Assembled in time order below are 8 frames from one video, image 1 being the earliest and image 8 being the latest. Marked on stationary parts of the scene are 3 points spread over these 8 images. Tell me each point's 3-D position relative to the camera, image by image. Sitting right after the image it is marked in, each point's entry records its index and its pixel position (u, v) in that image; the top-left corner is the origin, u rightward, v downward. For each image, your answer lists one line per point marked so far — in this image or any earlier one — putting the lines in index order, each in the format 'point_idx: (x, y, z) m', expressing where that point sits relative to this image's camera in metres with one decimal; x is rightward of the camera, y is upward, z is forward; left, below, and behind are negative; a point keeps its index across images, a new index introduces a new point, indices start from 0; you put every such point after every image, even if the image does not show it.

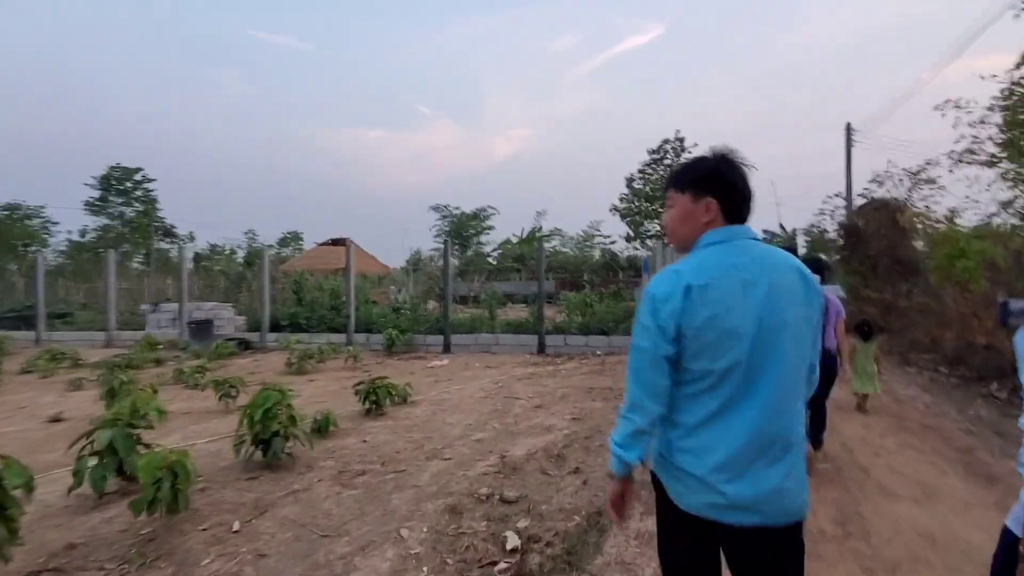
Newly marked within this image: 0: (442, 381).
0: (-1.2, -1.6, +9.3) m
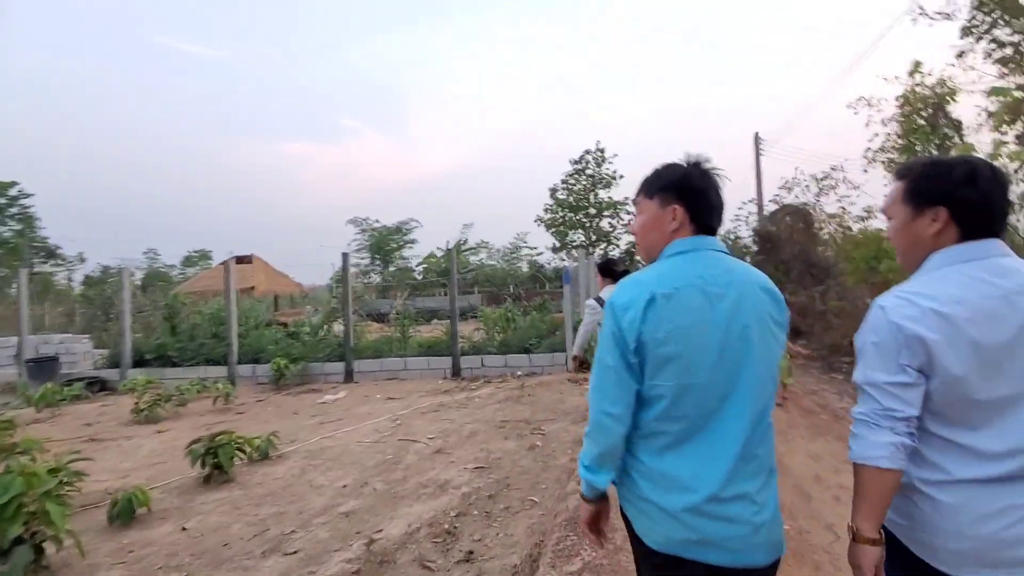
0: (-2.7, -2.0, +7.8) m
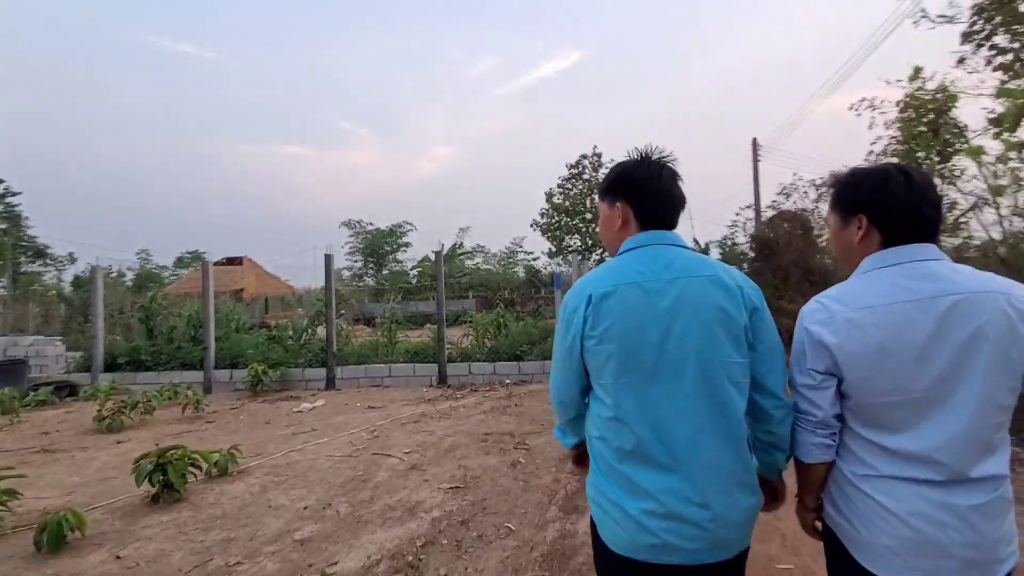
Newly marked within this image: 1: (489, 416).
0: (-2.9, -2.0, +7.3) m
1: (-0.3, -1.9, +7.6) m
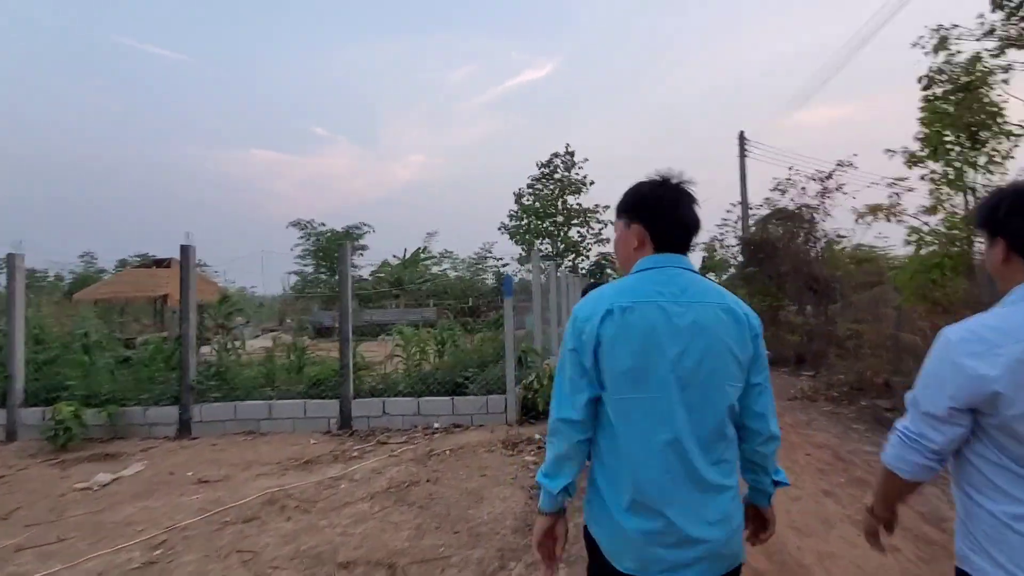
0: (-3.8, -2.0, +4.2) m
1: (-1.2, -1.9, +4.6) m
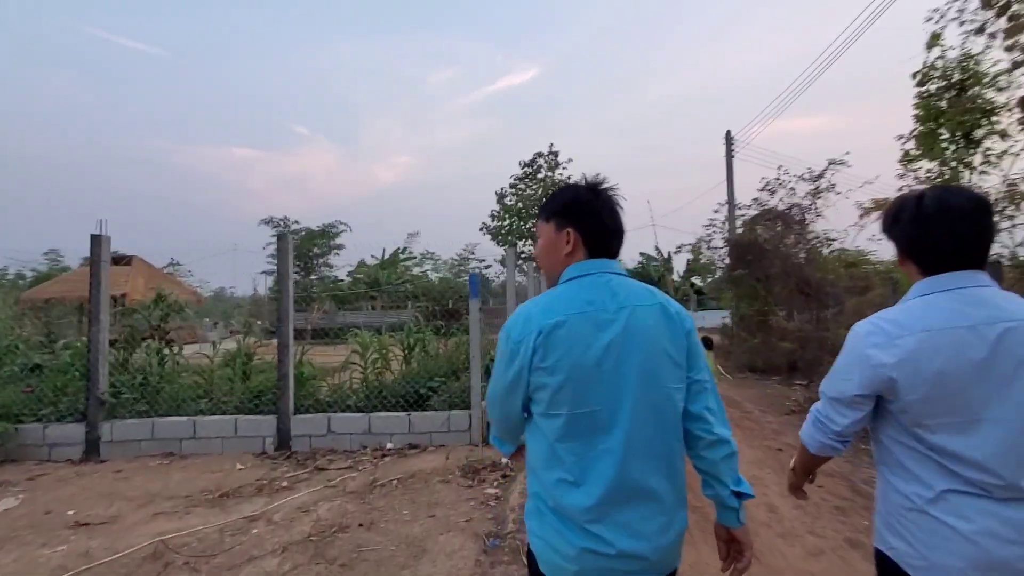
0: (-4.1, -2.0, +3.1) m
1: (-1.5, -1.9, +3.6) m
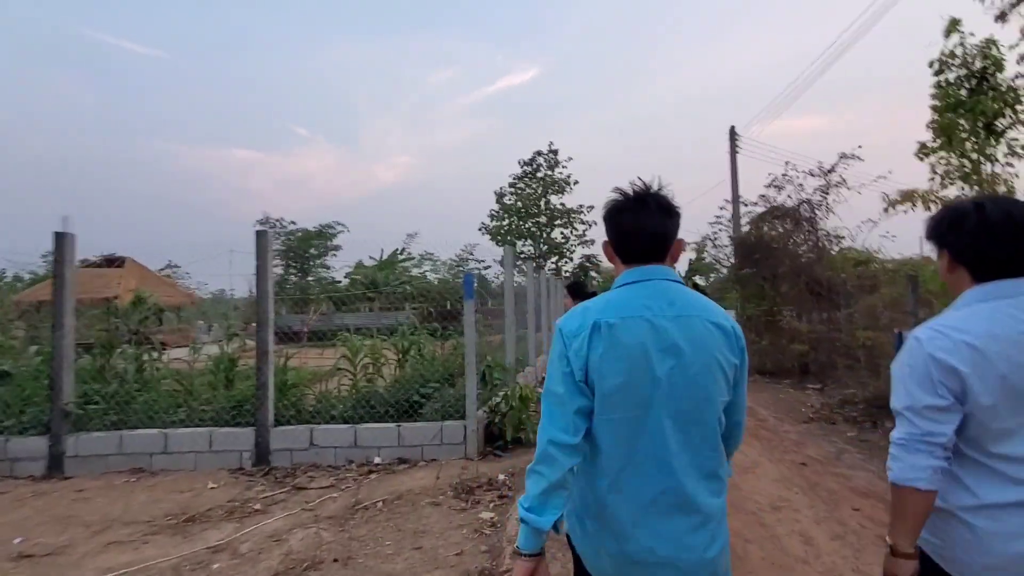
0: (-4.1, -2.0, +2.6) m
1: (-1.6, -1.9, +3.1) m
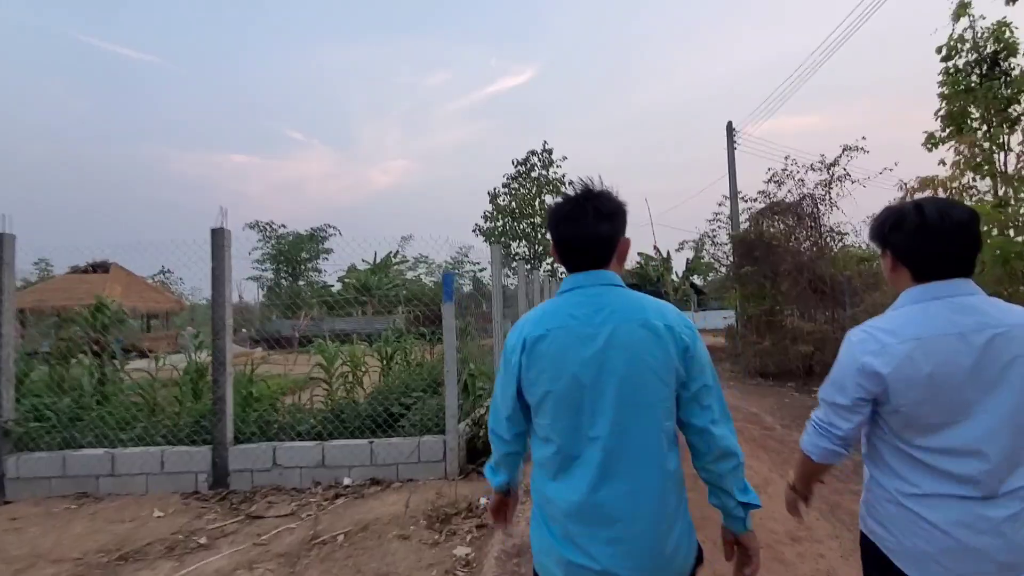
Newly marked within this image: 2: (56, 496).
0: (-4.3, -2.0, +2.0) m
1: (-1.7, -1.9, +2.5) m
2: (-4.8, -2.2, +5.5) m
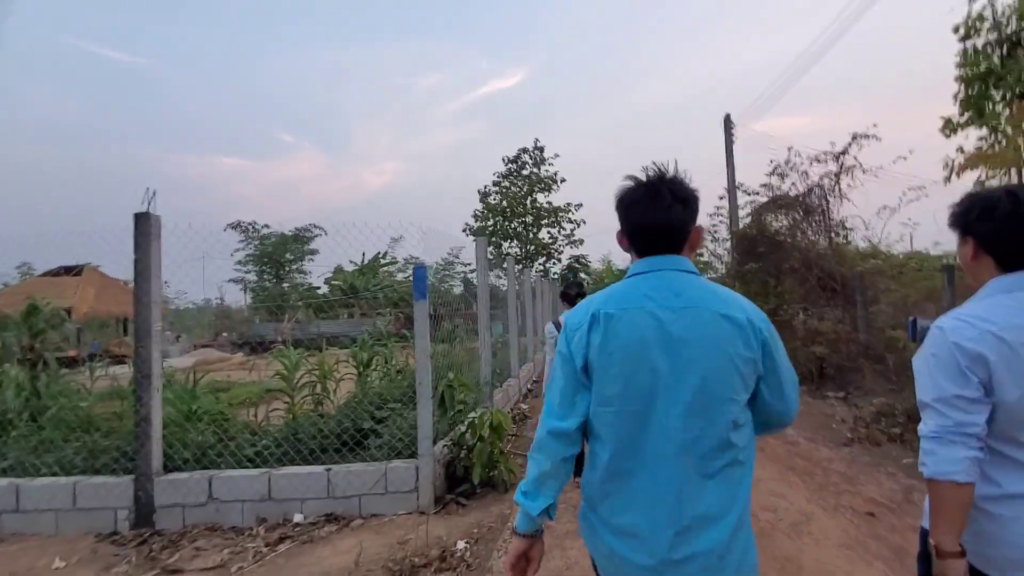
0: (-4.3, -2.0, +1.1) m
1: (-1.8, -1.9, +1.6) m
2: (-4.9, -2.2, +4.6) m
